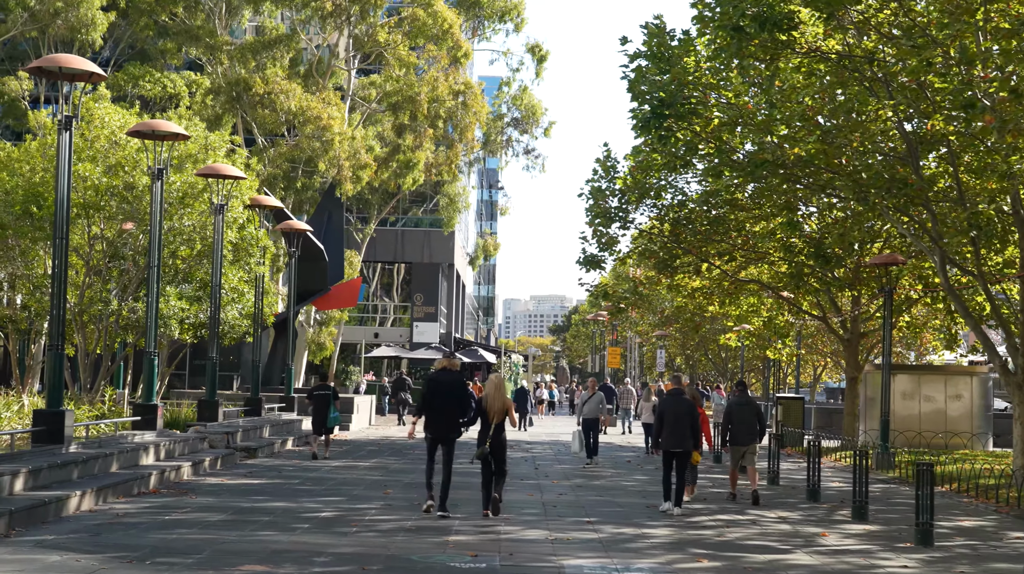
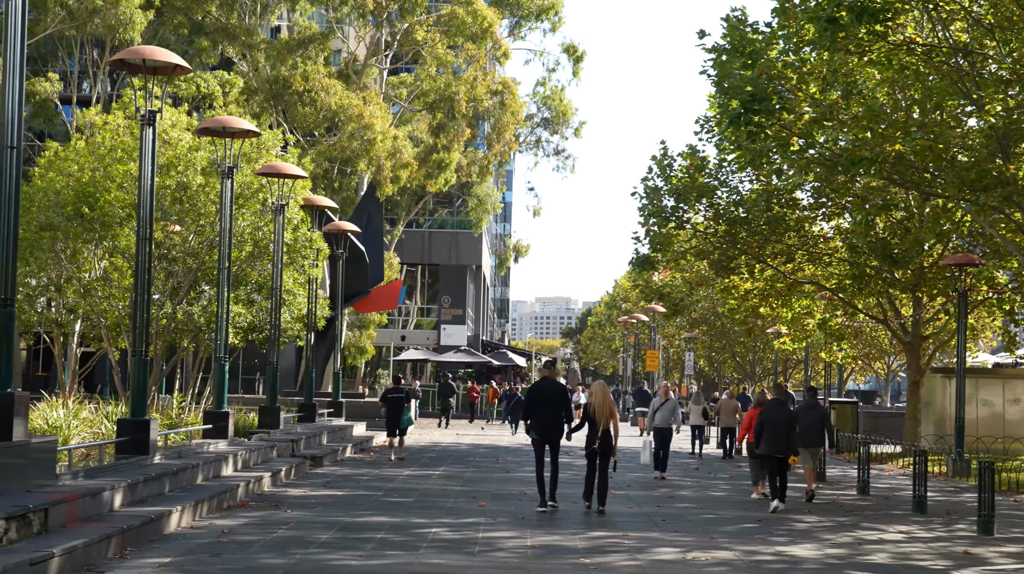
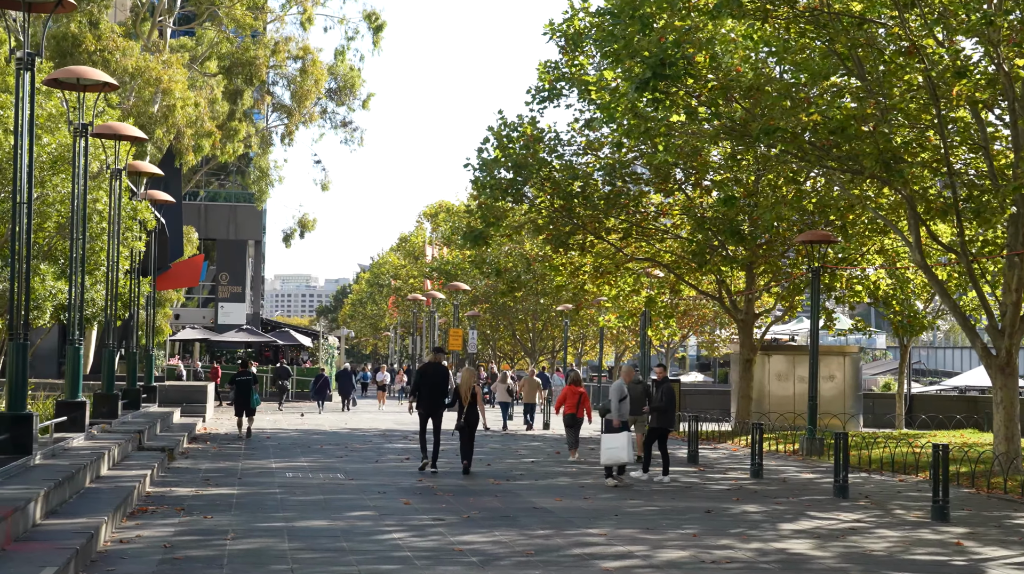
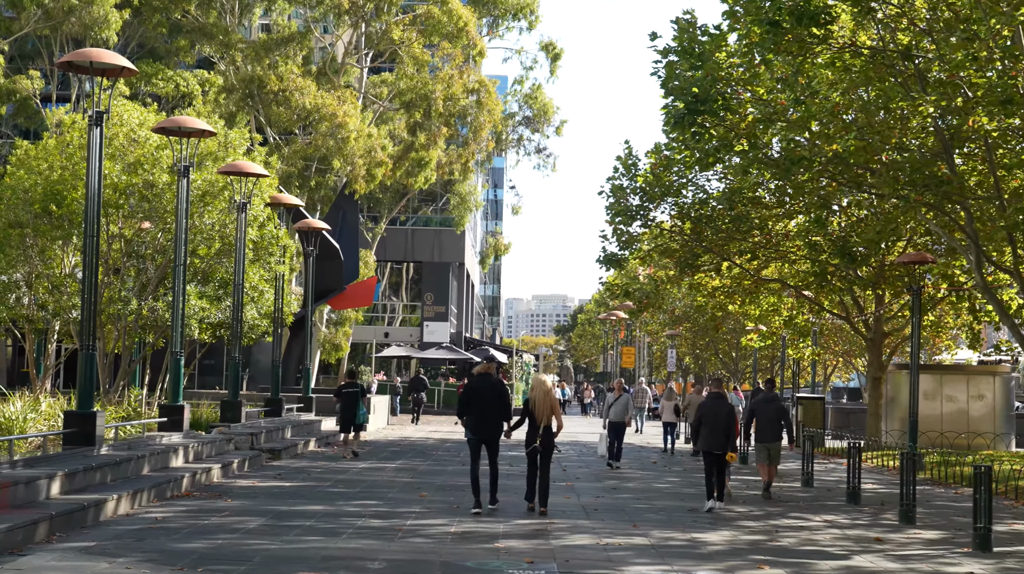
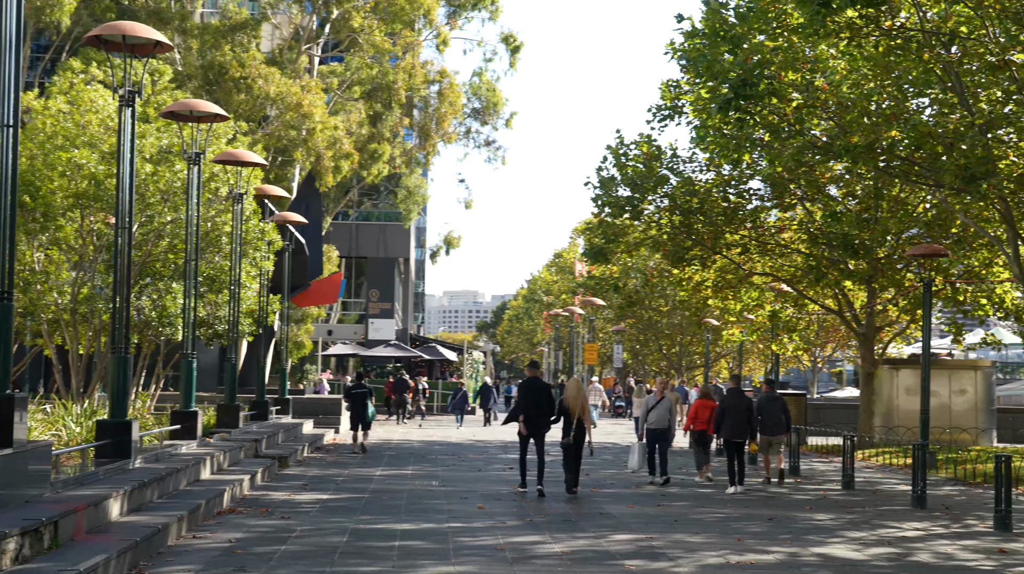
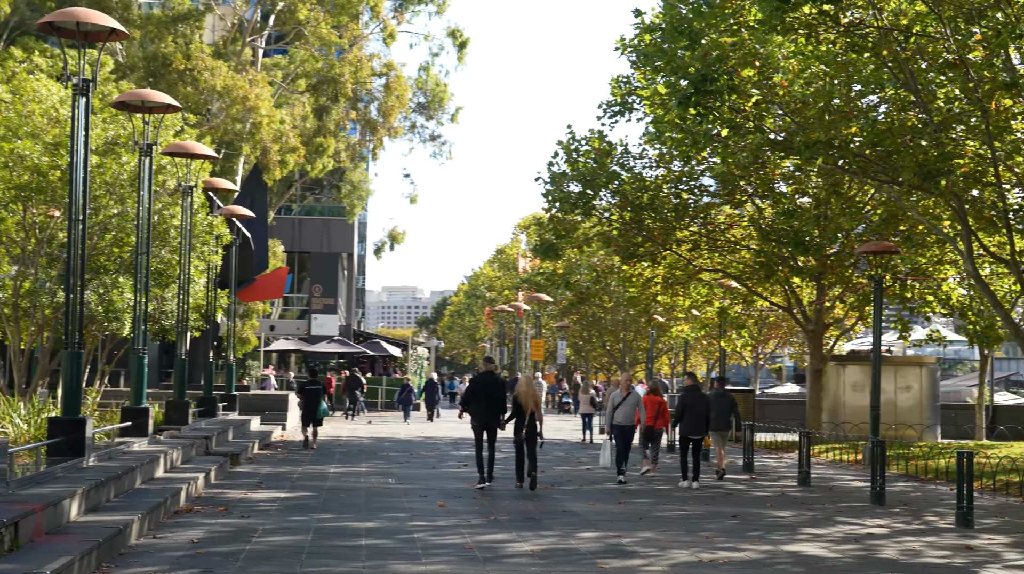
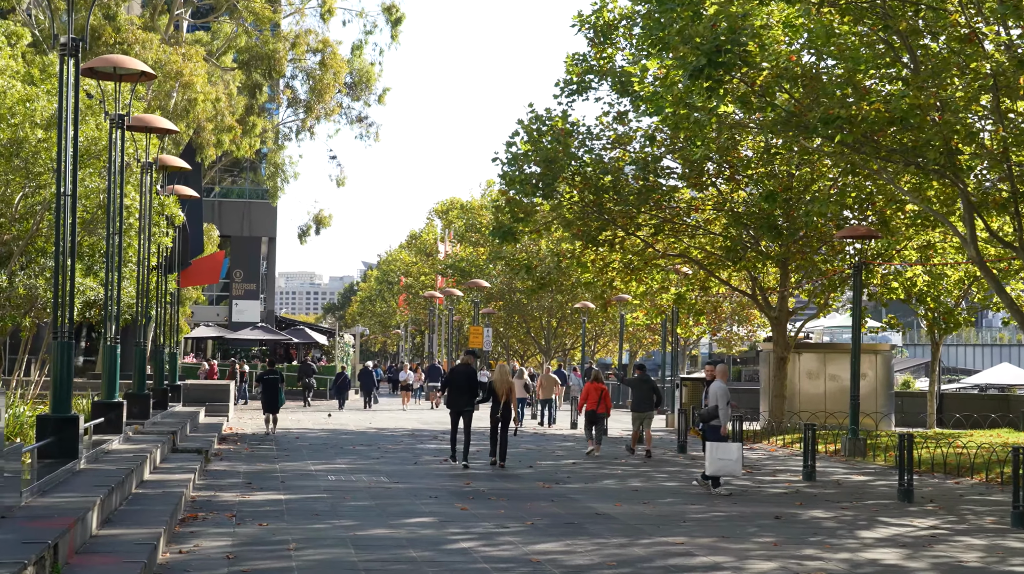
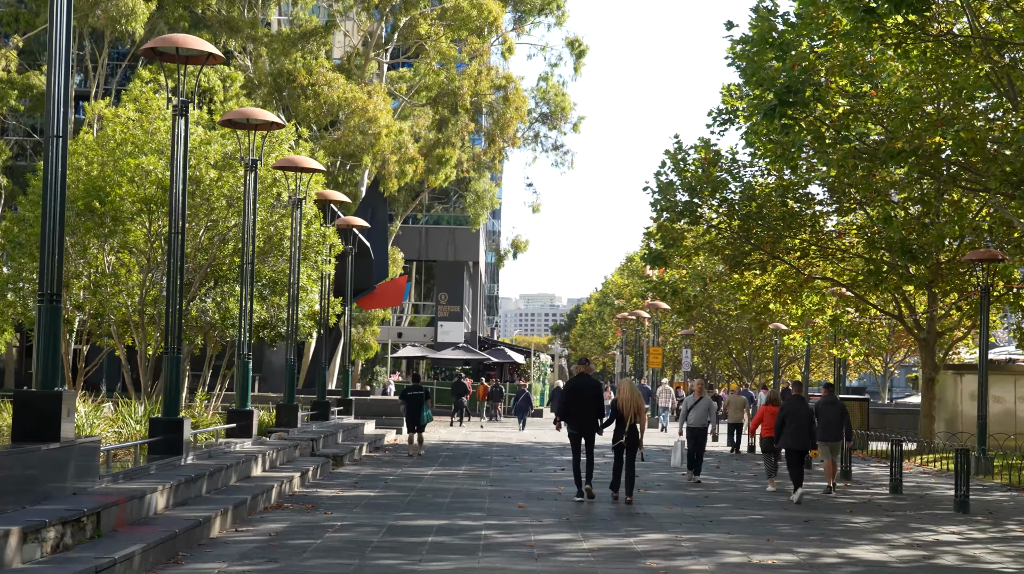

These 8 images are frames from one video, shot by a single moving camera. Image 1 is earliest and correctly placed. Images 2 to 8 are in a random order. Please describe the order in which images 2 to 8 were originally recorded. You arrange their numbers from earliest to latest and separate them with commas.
4, 2, 8, 5, 6, 3, 7
